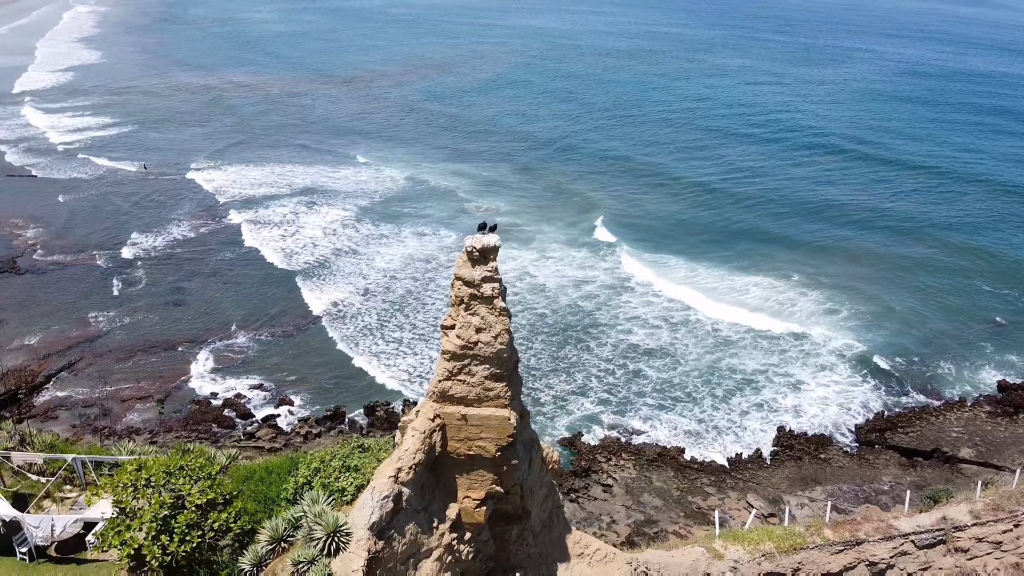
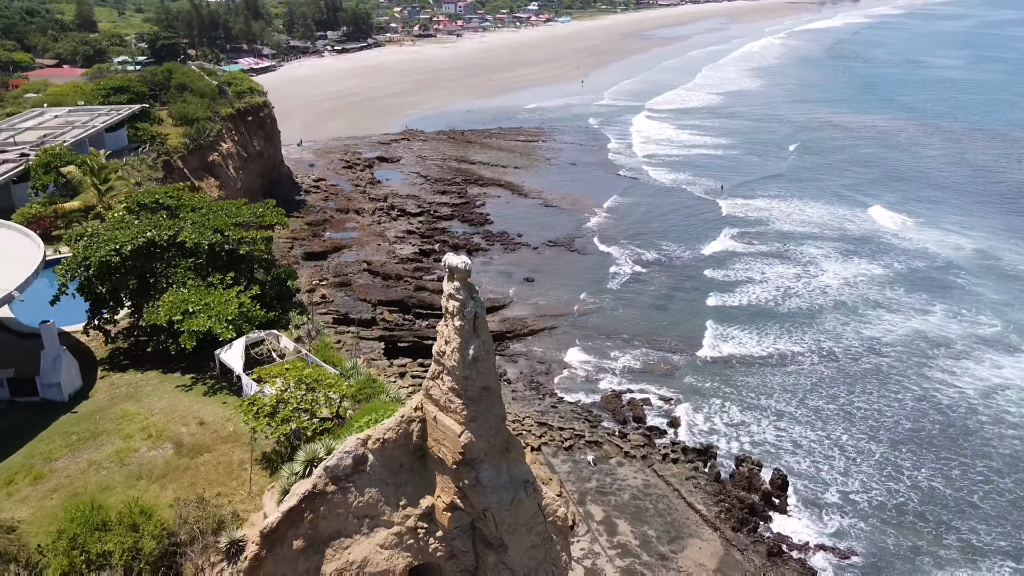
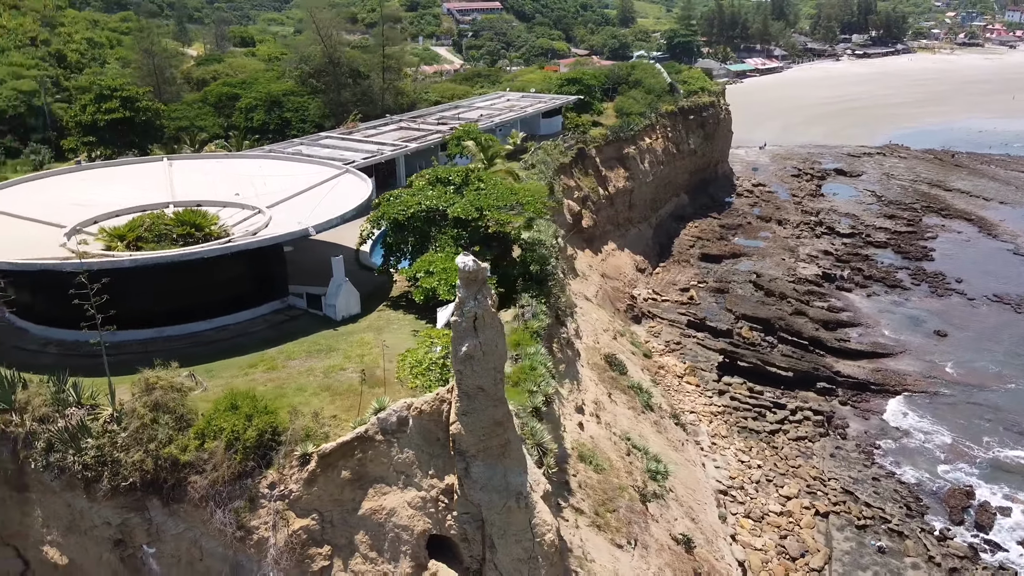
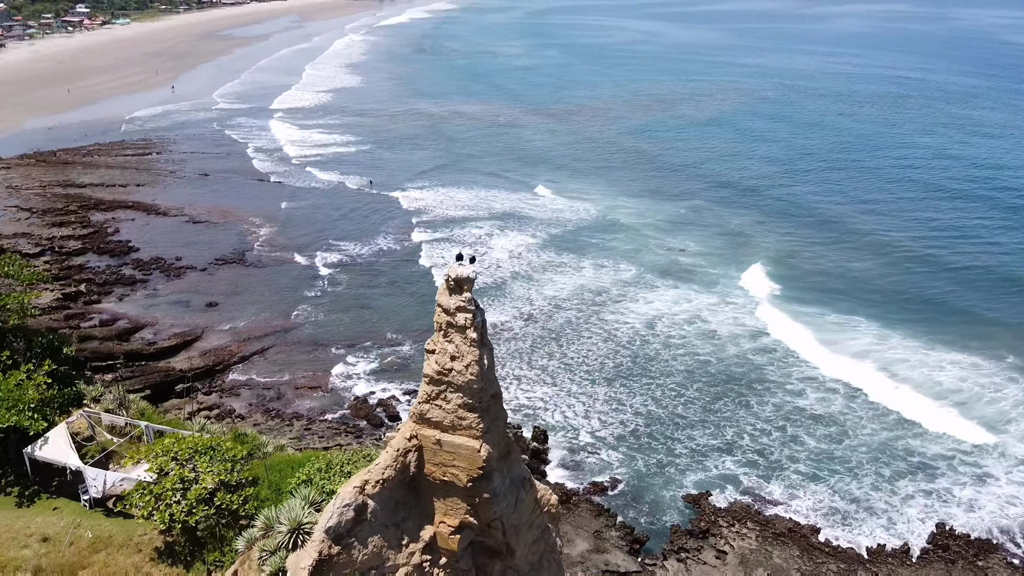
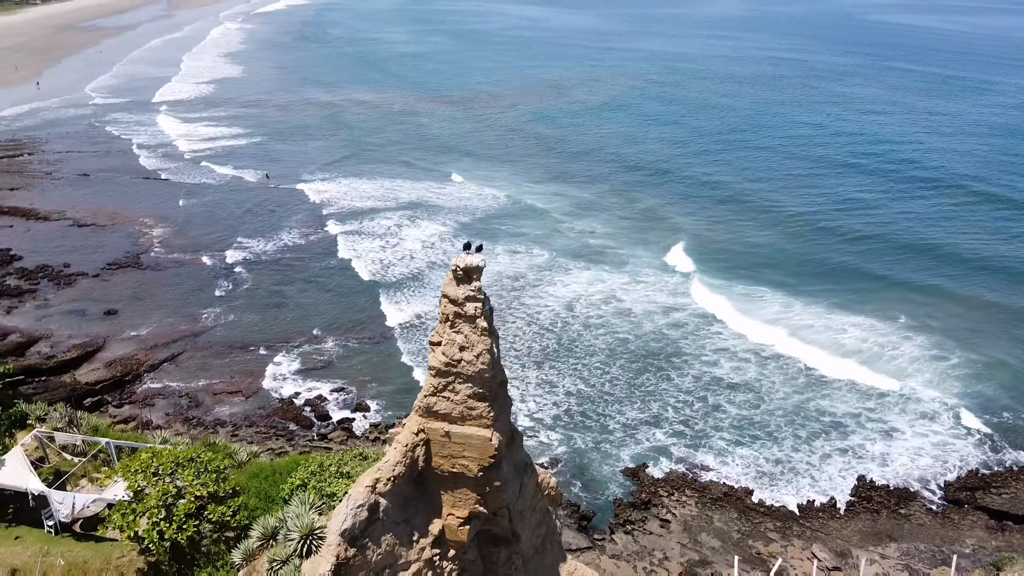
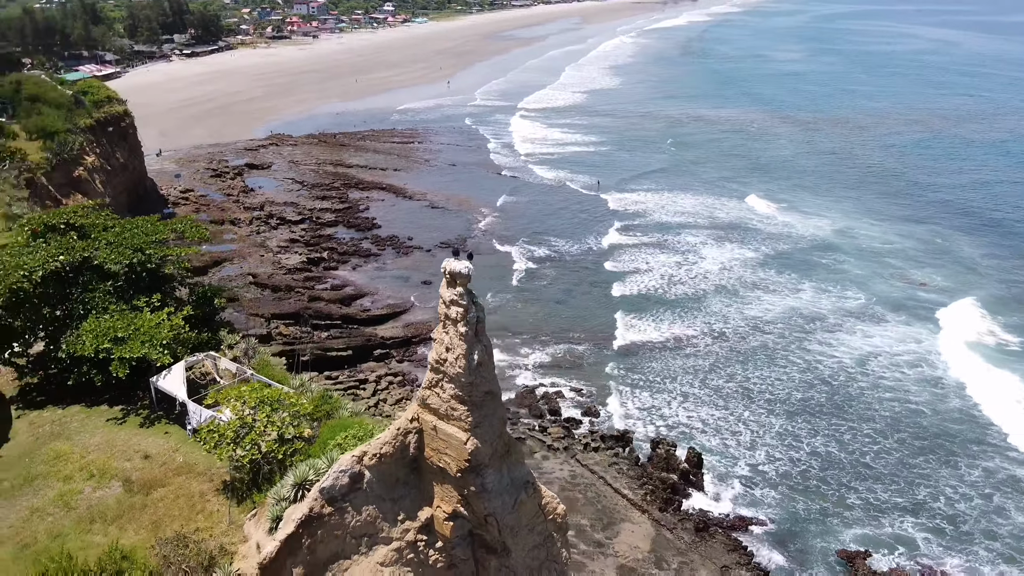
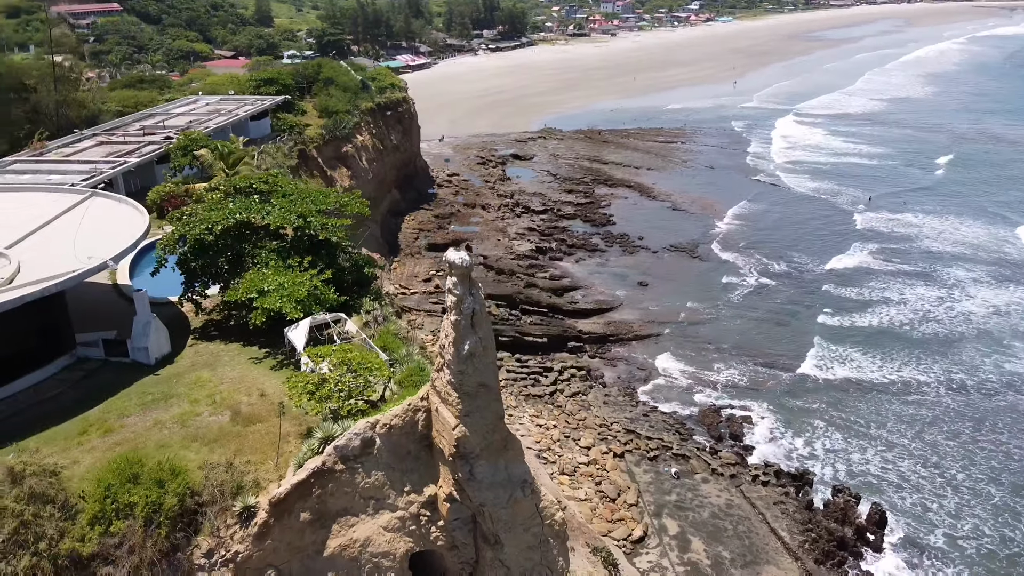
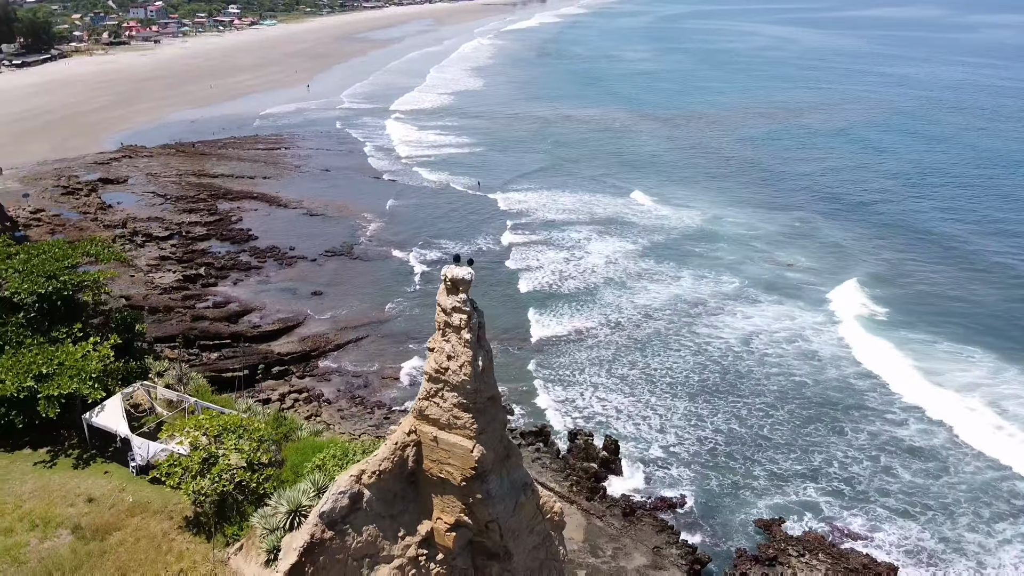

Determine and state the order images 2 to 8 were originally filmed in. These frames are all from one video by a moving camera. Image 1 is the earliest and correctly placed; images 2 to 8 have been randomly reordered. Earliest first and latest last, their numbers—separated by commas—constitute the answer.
5, 4, 8, 6, 2, 7, 3
